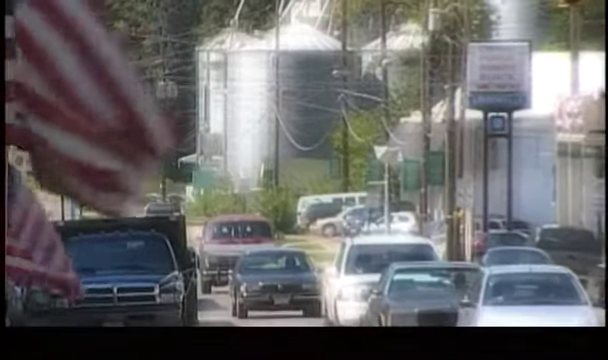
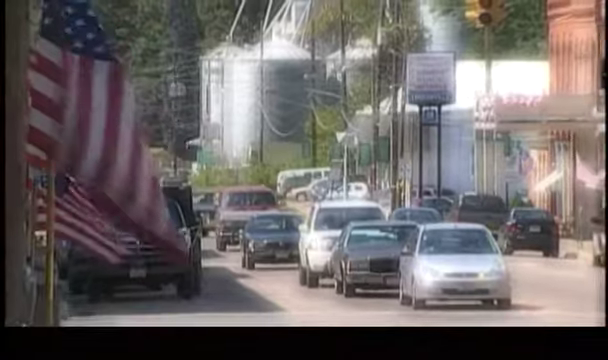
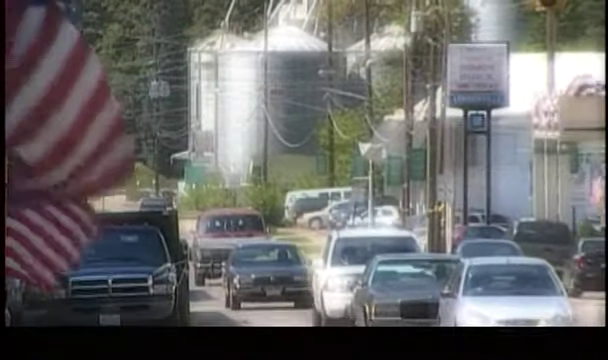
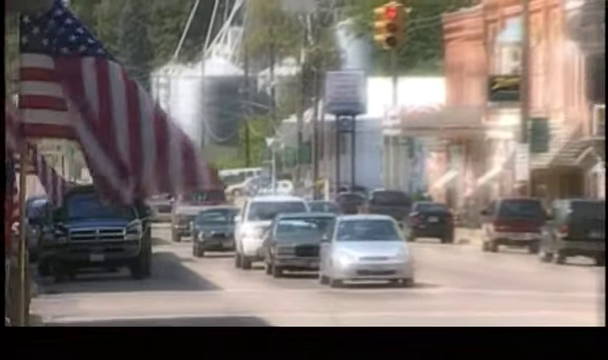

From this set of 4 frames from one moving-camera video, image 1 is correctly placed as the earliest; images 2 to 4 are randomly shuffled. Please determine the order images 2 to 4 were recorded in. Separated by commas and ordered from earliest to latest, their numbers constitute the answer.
3, 2, 4
